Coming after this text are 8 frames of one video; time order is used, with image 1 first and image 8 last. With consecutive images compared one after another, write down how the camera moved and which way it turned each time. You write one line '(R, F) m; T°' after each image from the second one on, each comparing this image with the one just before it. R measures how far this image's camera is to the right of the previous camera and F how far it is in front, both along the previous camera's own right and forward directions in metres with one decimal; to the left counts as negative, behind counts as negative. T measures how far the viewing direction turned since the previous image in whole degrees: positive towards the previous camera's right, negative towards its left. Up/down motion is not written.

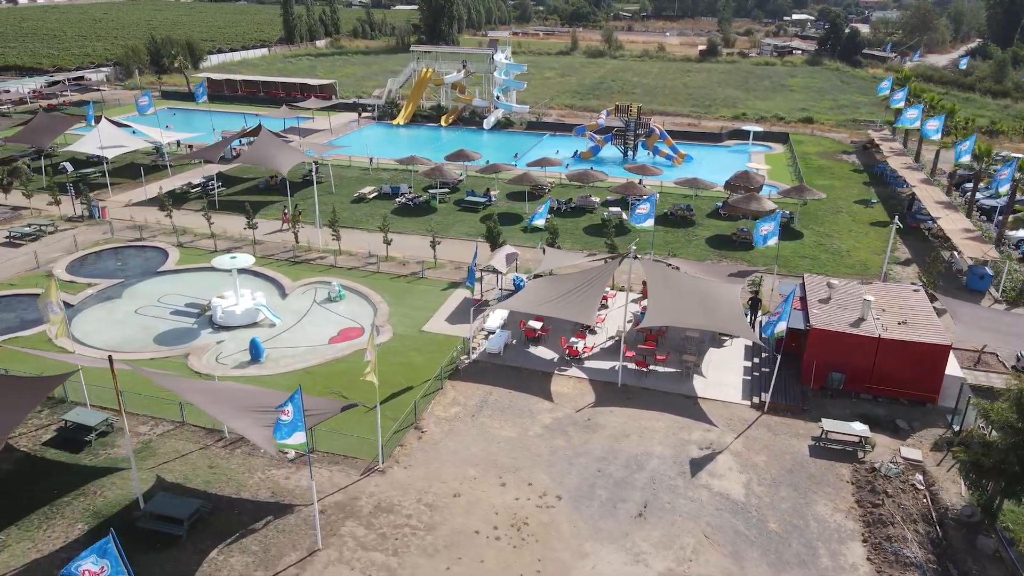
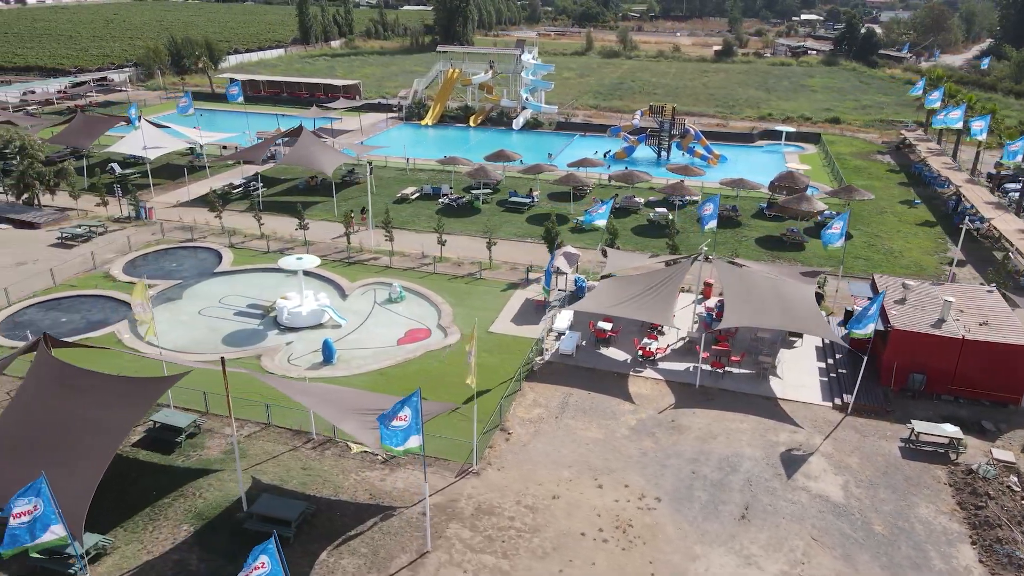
(-2.6, 0.0) m; 0°
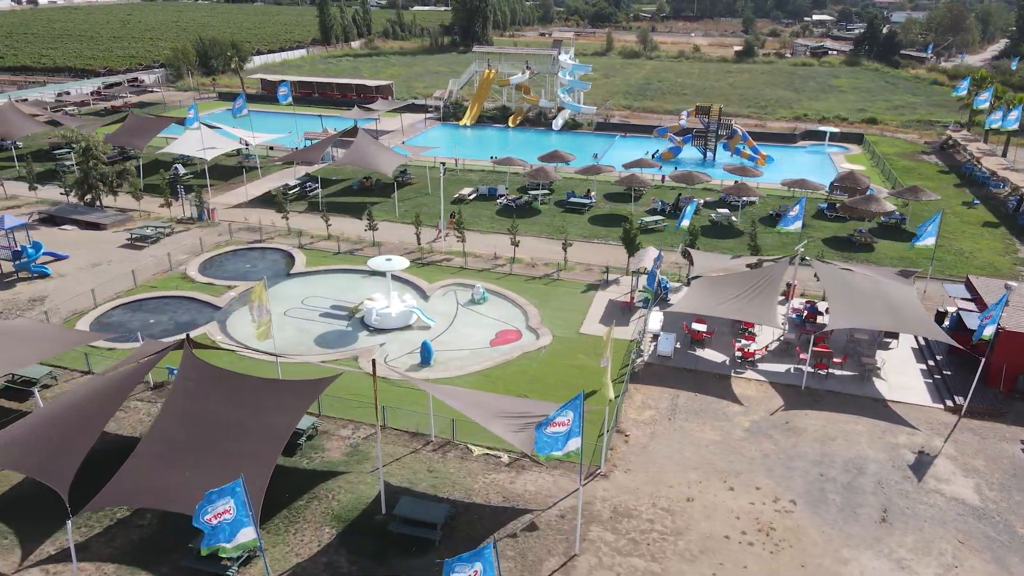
(-3.4, +0.1) m; 0°
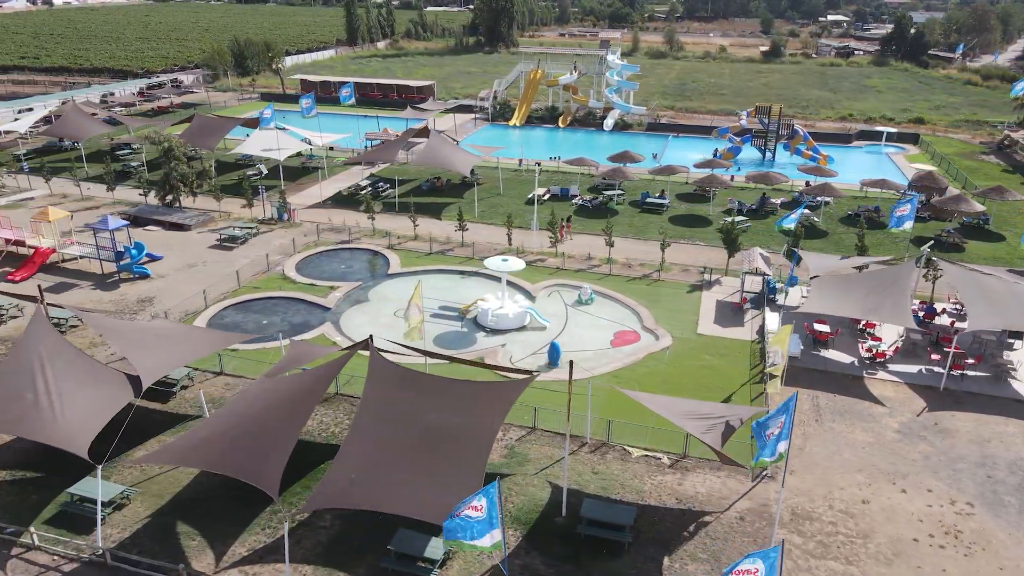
(-4.5, +0.1) m; 0°
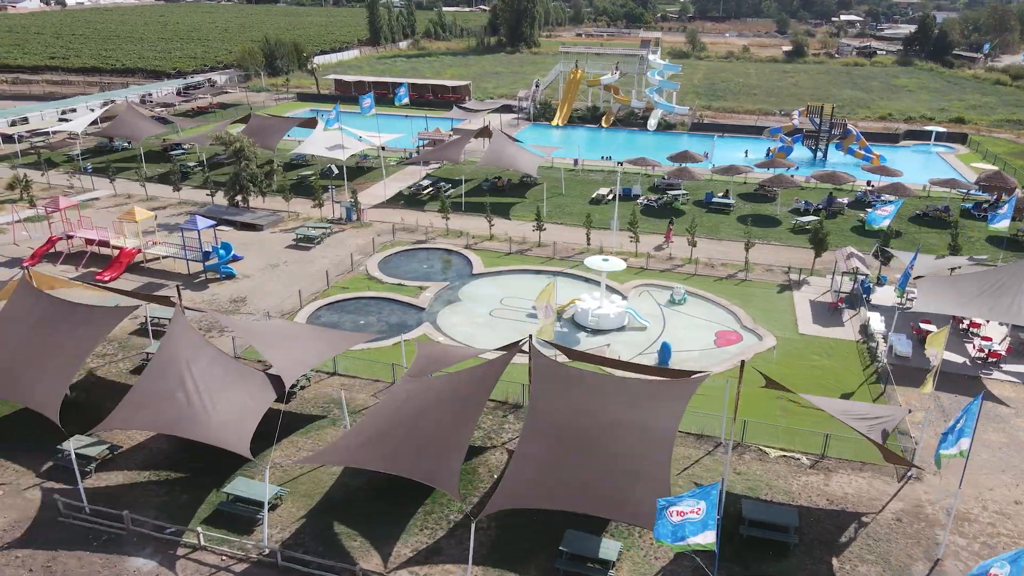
(-3.8, +0.1) m; 0°
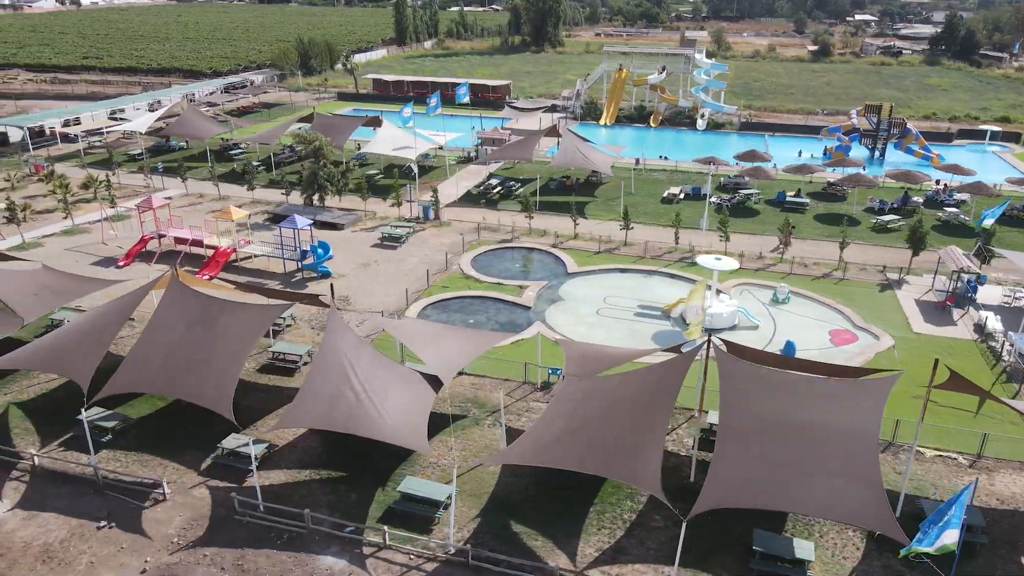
(-4.3, +0.1) m; 0°
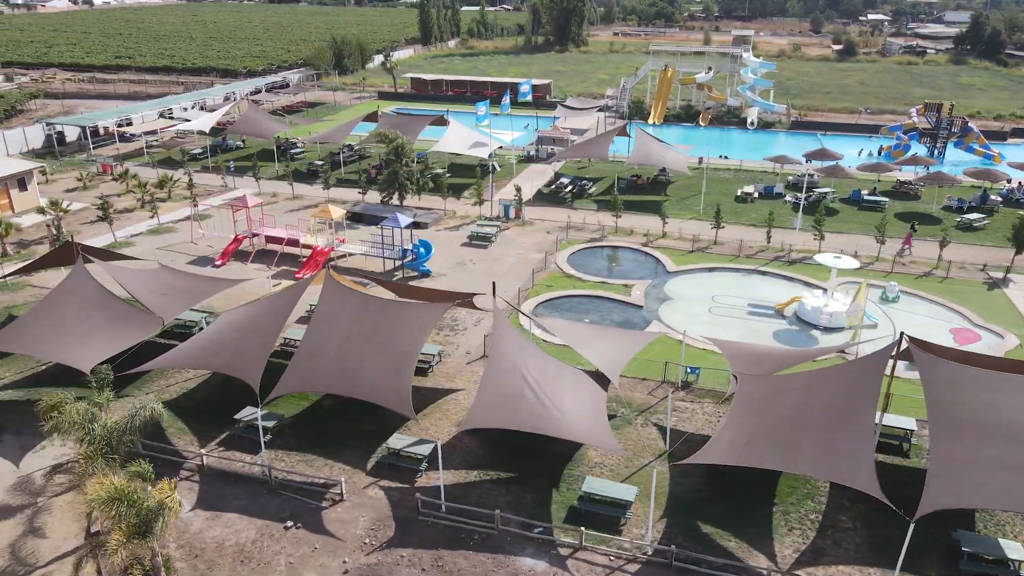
(-4.5, +0.2) m; 0°
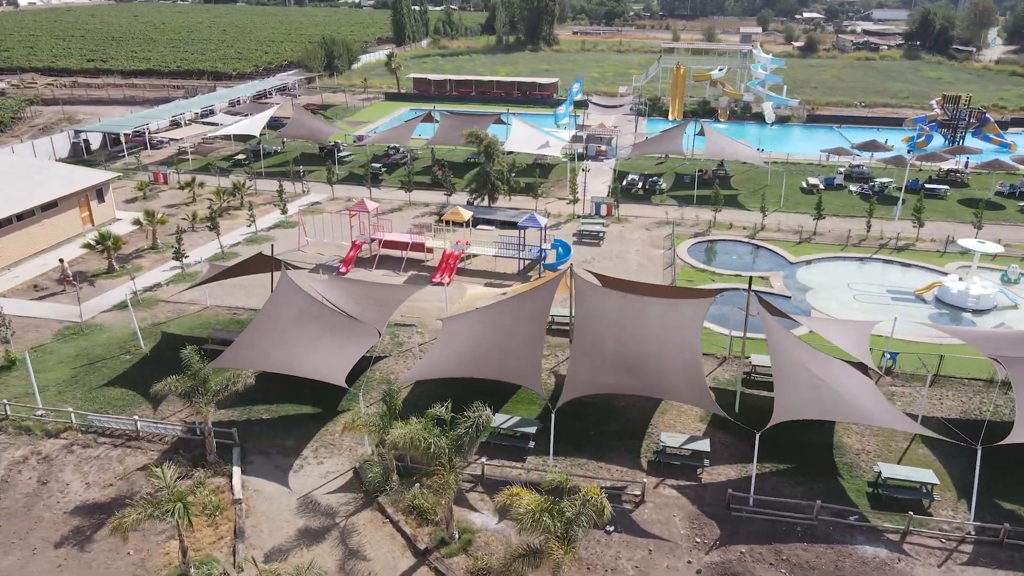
(-8.9, +0.6) m; +5°
